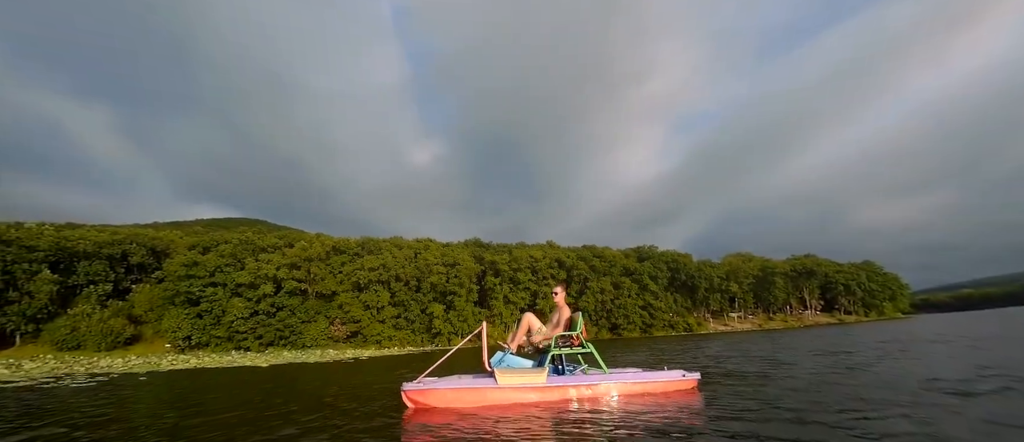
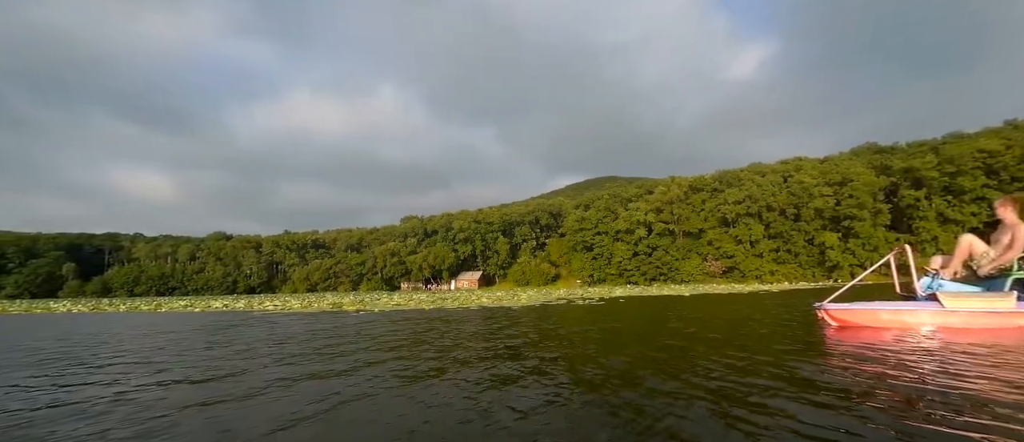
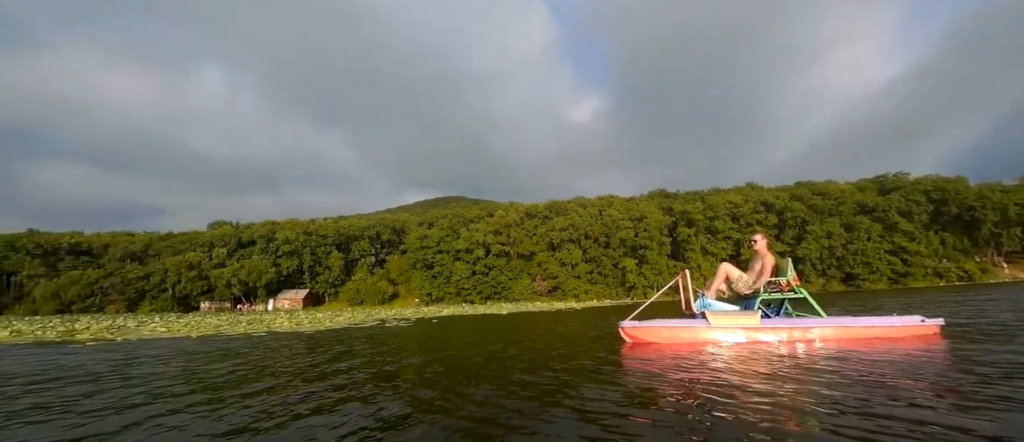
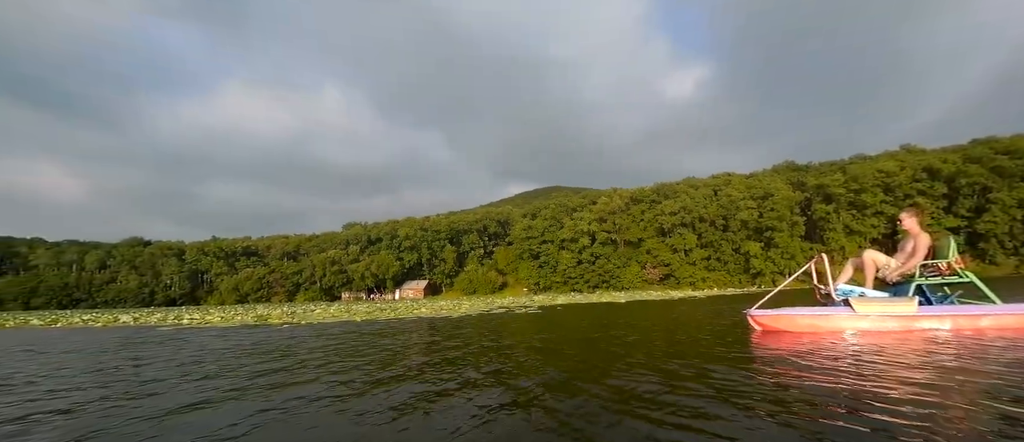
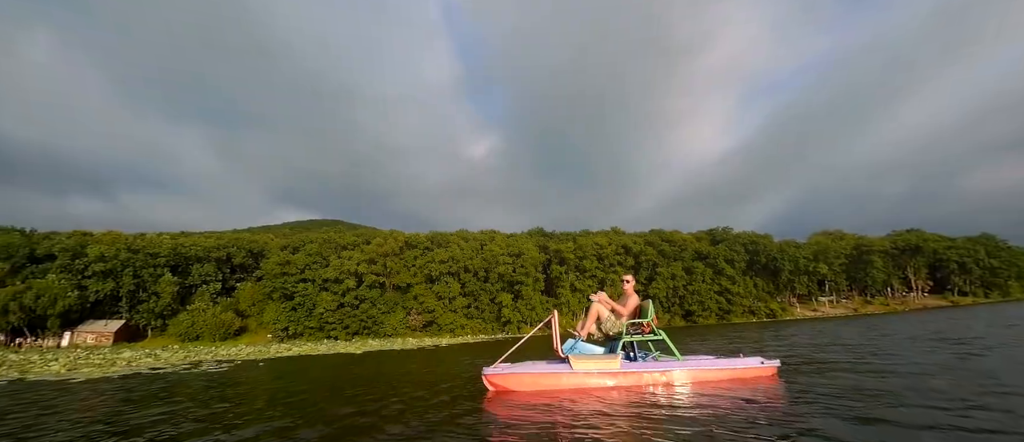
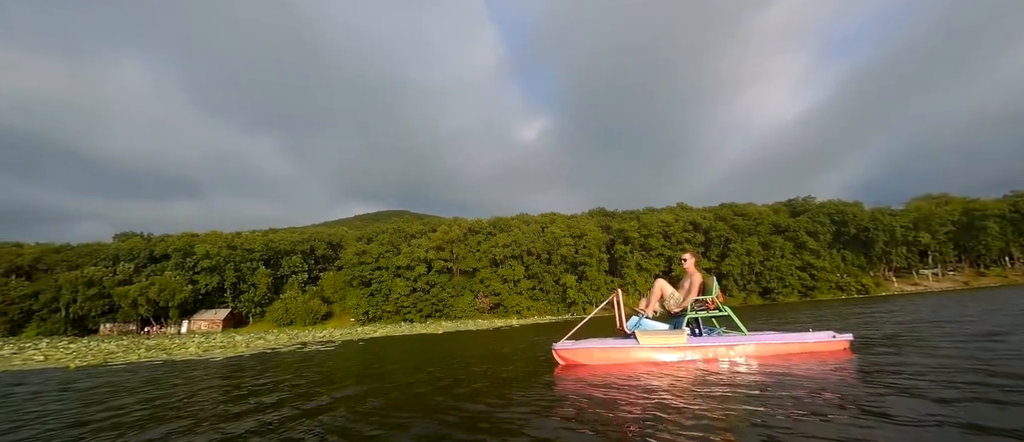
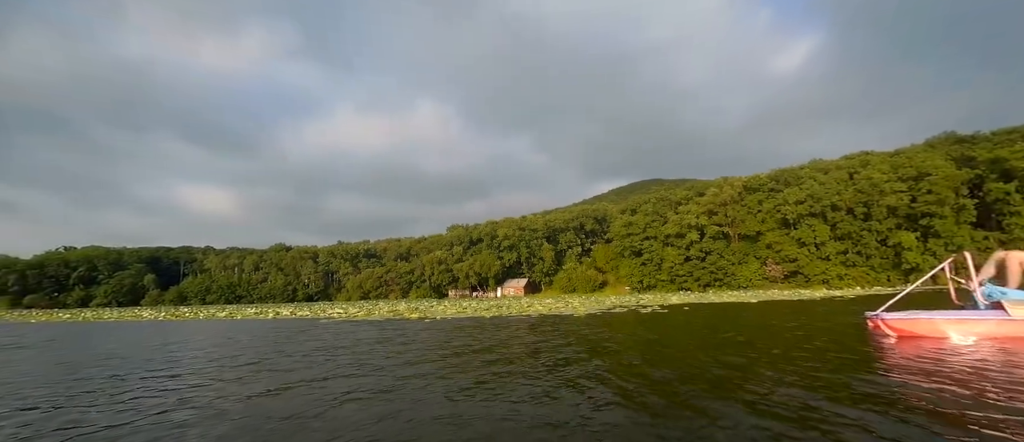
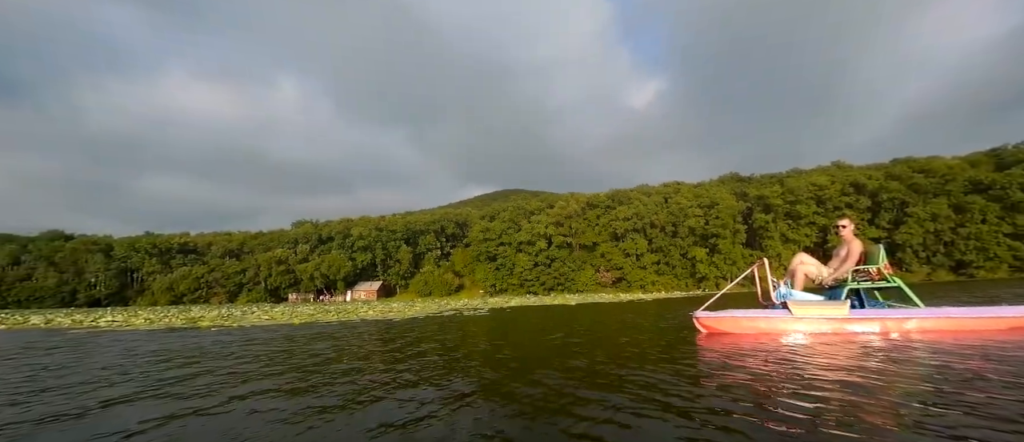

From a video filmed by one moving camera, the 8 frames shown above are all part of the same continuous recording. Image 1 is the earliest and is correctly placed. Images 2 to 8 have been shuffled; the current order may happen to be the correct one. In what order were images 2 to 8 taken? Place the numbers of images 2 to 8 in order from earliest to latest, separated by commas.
5, 6, 3, 8, 4, 2, 7
